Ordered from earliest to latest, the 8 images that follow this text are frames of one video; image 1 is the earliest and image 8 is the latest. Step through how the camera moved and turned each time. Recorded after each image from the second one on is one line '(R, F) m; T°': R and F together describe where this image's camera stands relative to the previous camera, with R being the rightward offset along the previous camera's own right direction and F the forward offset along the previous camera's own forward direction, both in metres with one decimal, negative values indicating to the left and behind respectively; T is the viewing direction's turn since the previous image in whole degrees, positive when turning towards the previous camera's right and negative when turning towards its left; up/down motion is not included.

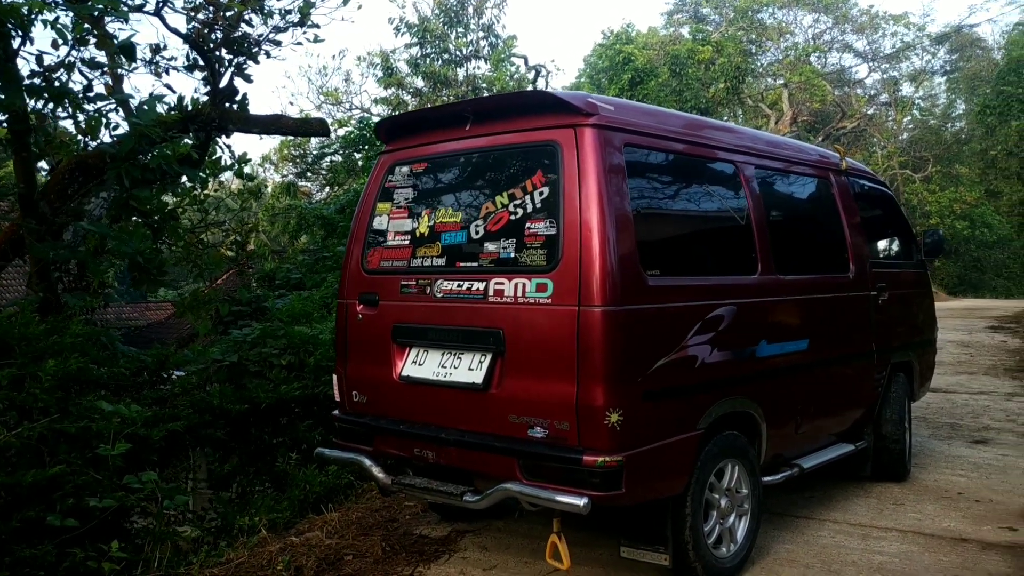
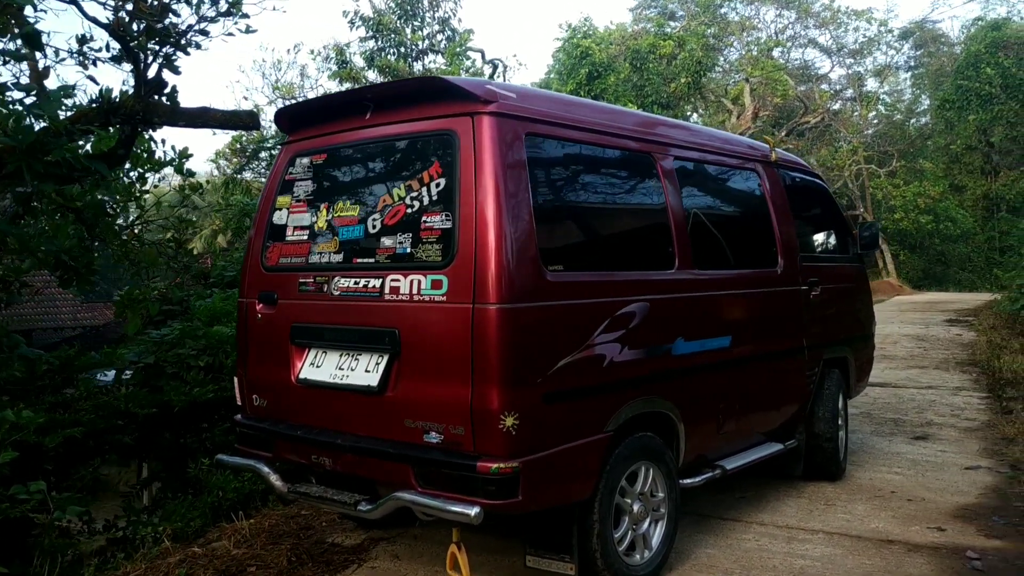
(+0.3, +0.2) m; +2°
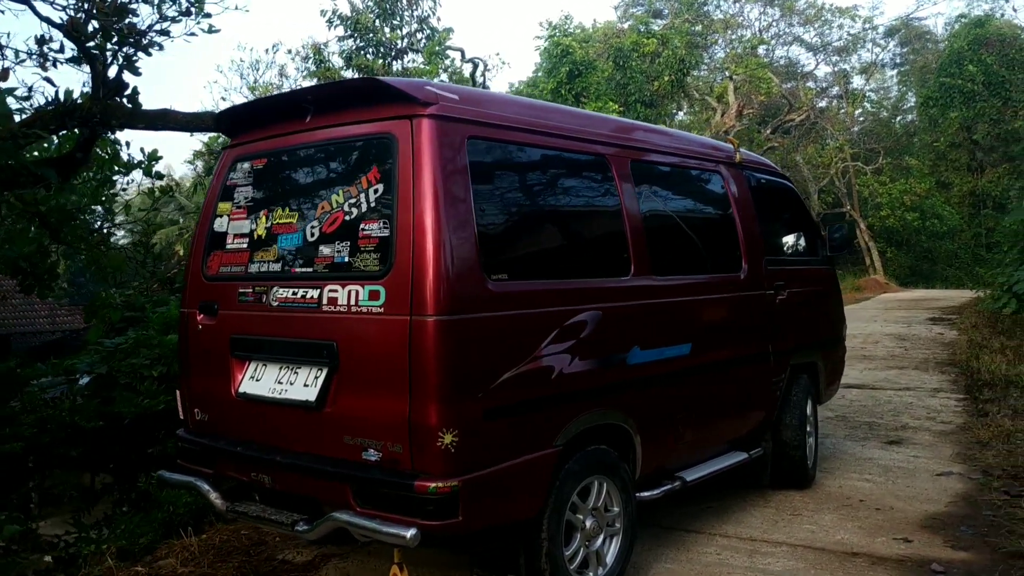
(+0.2, +0.1) m; +1°
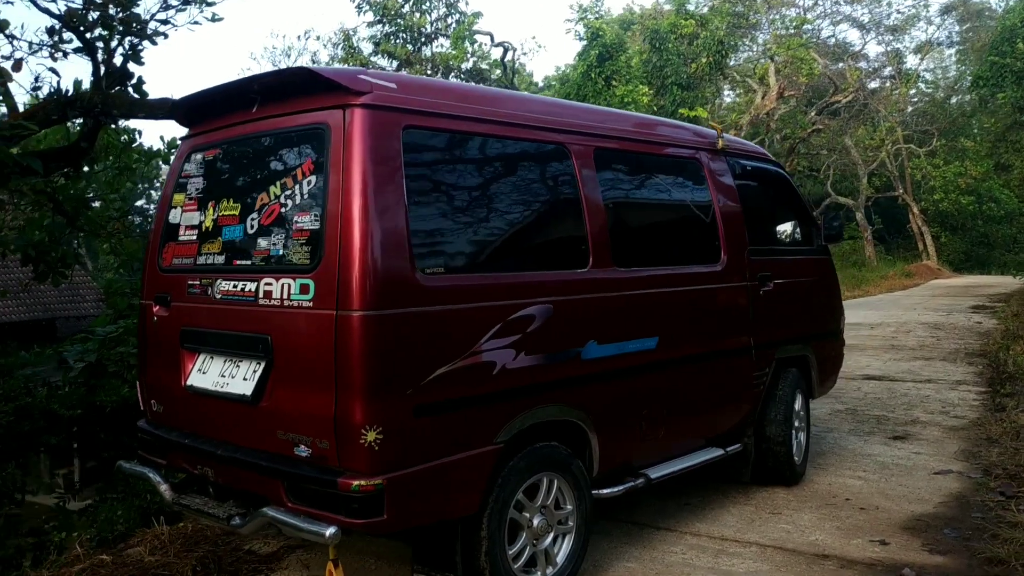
(+0.4, +0.1) m; -3°
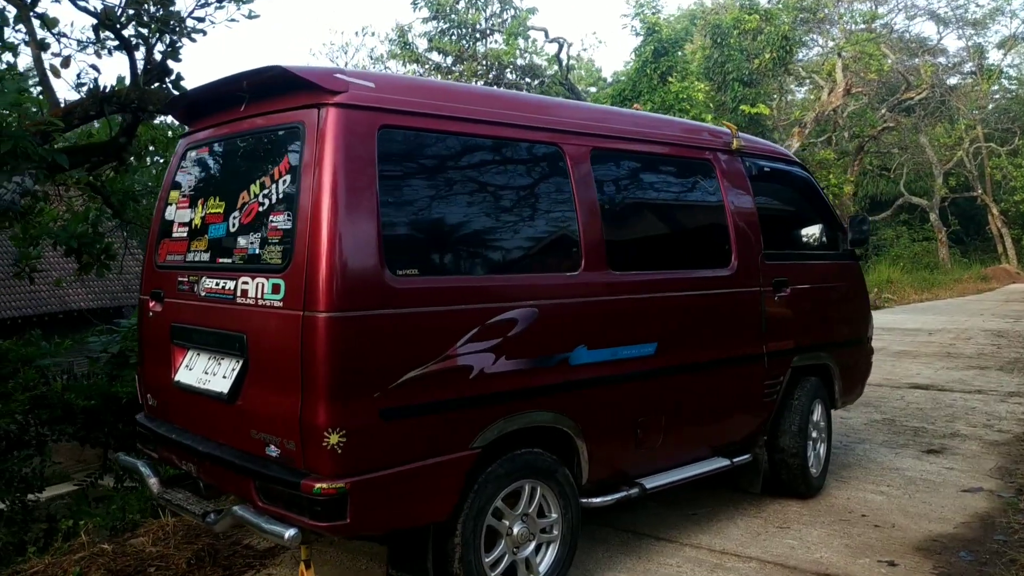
(+0.3, +0.1) m; -4°
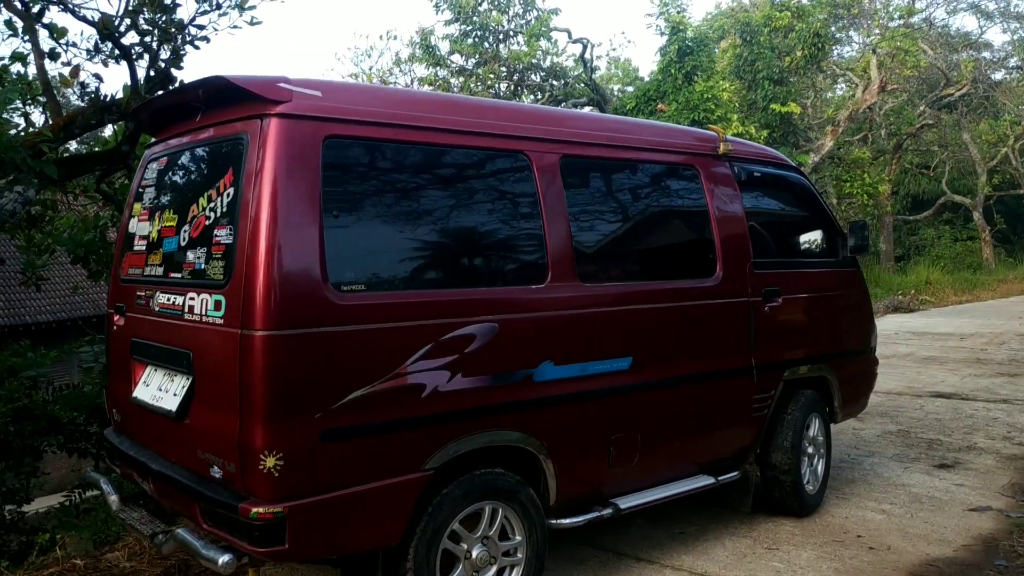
(+0.3, +0.1) m; -3°
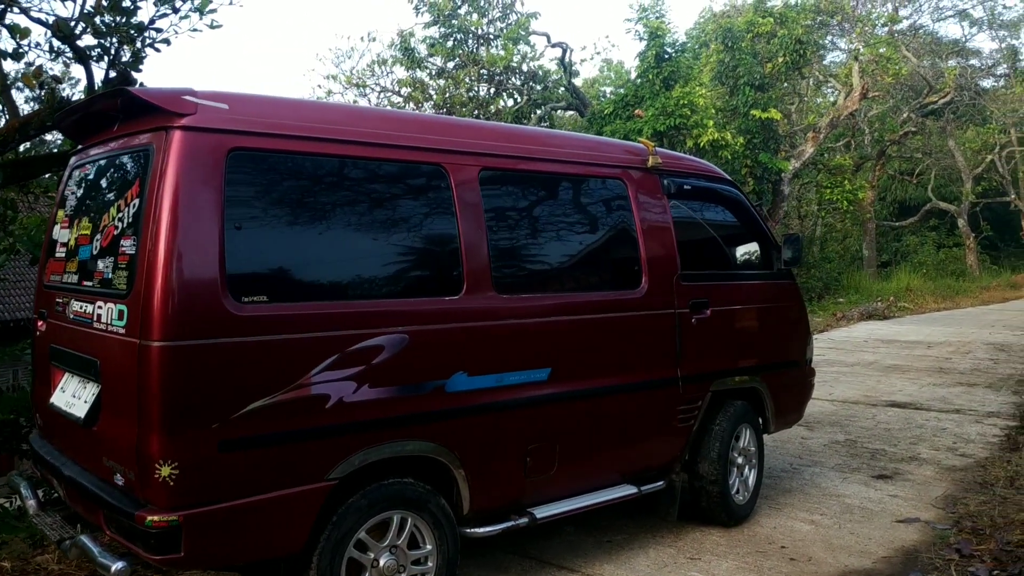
(+0.3, 0.0) m; +1°
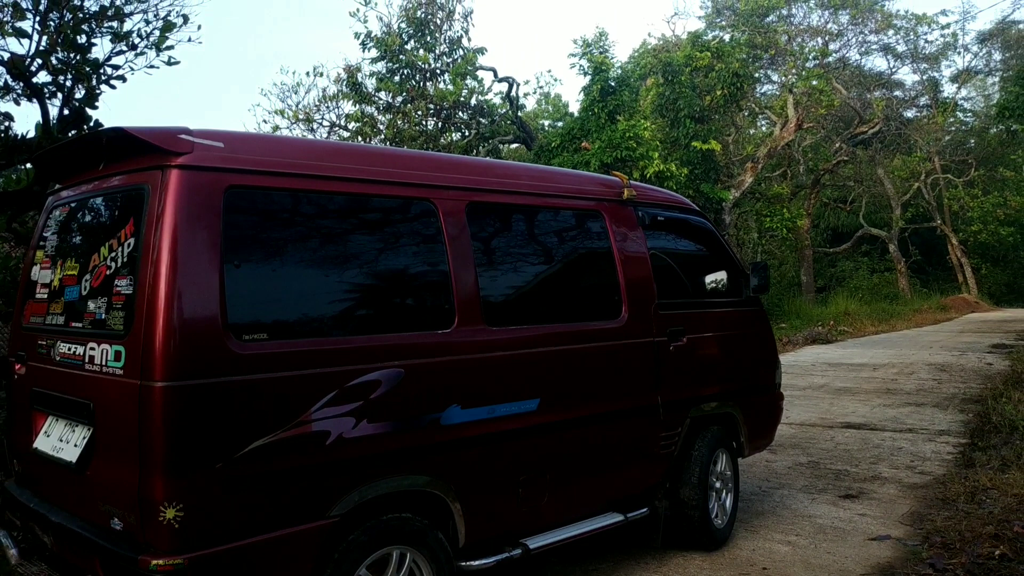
(-0.2, -0.1) m; +4°
